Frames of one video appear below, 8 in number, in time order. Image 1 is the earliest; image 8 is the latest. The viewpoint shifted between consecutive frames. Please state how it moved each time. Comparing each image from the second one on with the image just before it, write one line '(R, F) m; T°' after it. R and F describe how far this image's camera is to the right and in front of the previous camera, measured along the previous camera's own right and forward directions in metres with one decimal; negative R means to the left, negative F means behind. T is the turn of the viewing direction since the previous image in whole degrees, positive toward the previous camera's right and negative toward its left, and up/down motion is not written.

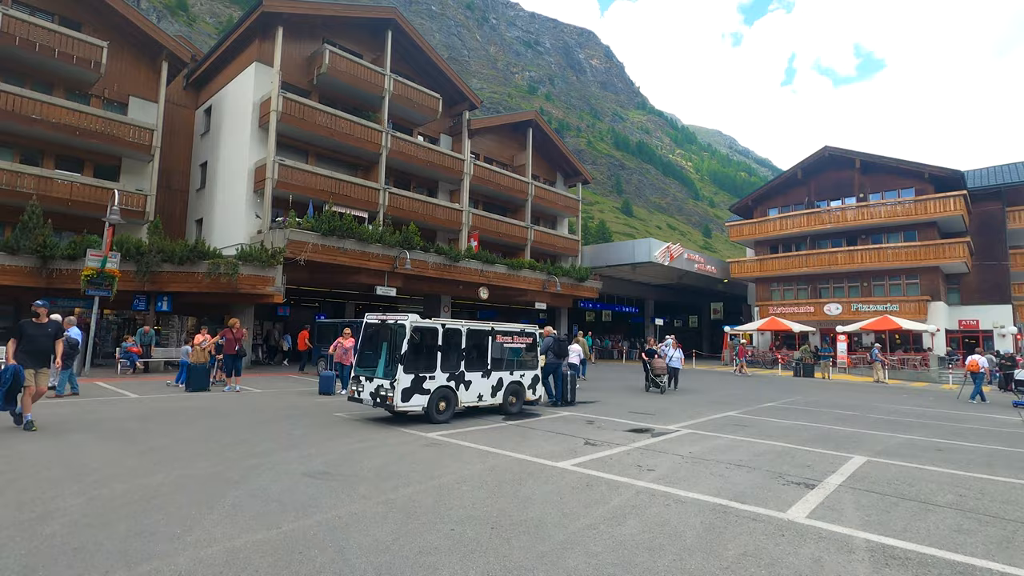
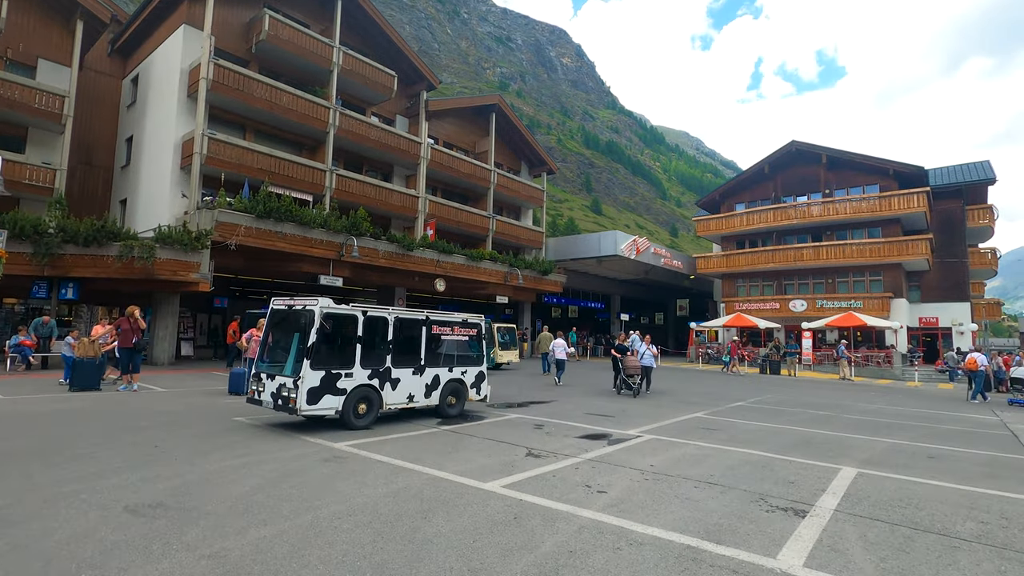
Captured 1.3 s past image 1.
(+0.6, +1.5) m; +3°
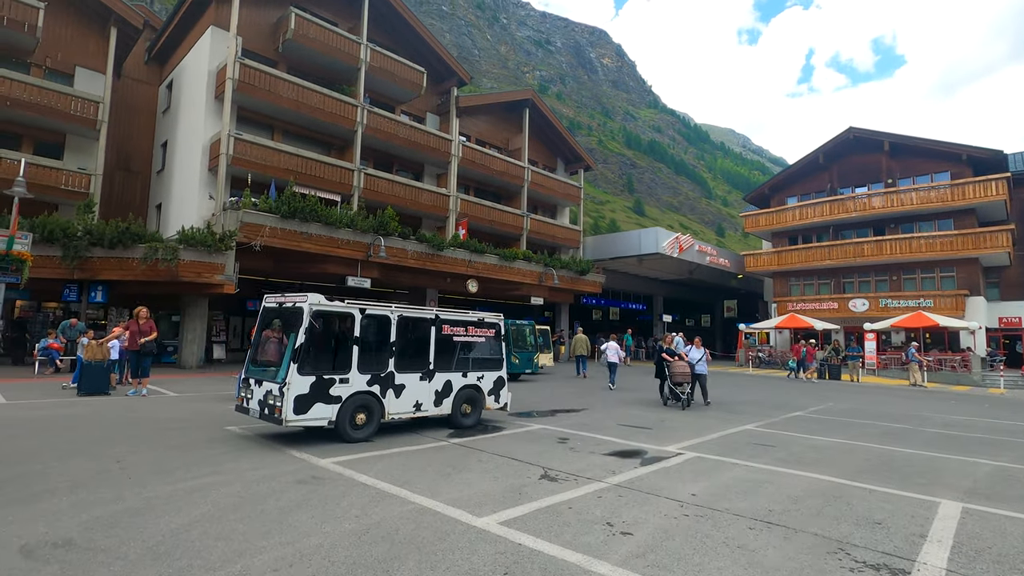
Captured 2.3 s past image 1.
(+0.4, +1.1) m; -5°
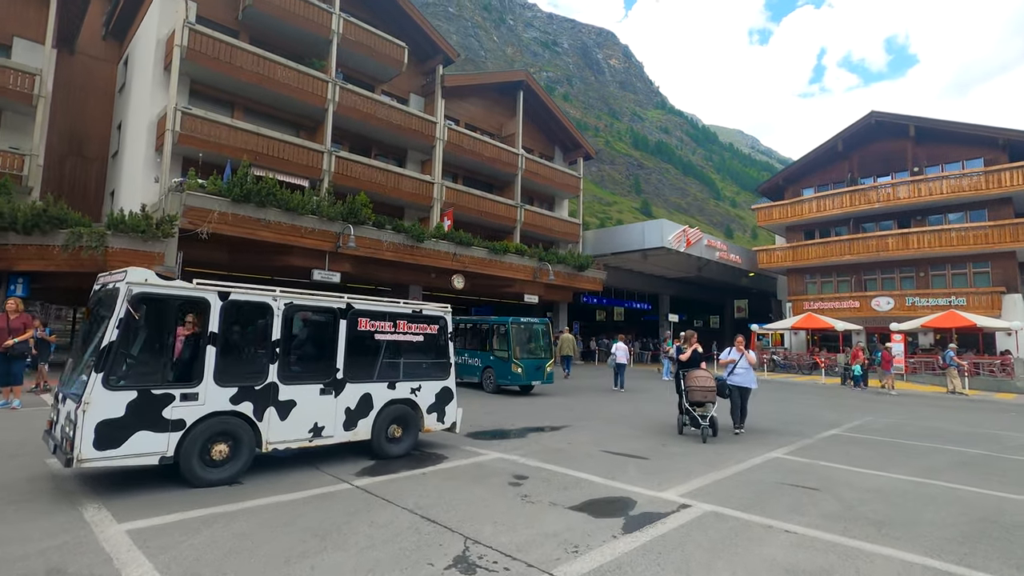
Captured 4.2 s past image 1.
(+0.8, +2.4) m; -1°
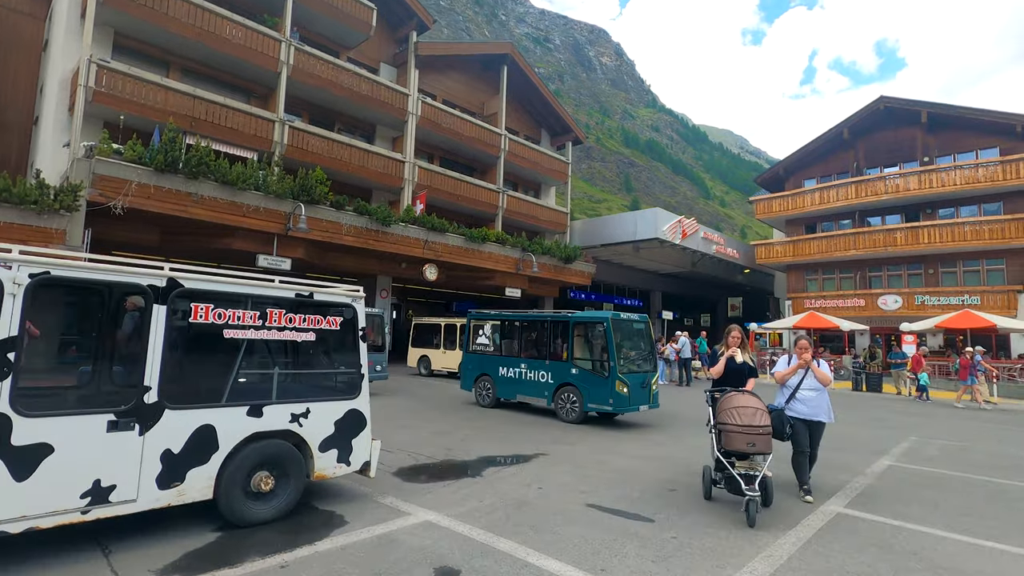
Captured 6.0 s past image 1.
(+0.4, +2.4) m; +1°
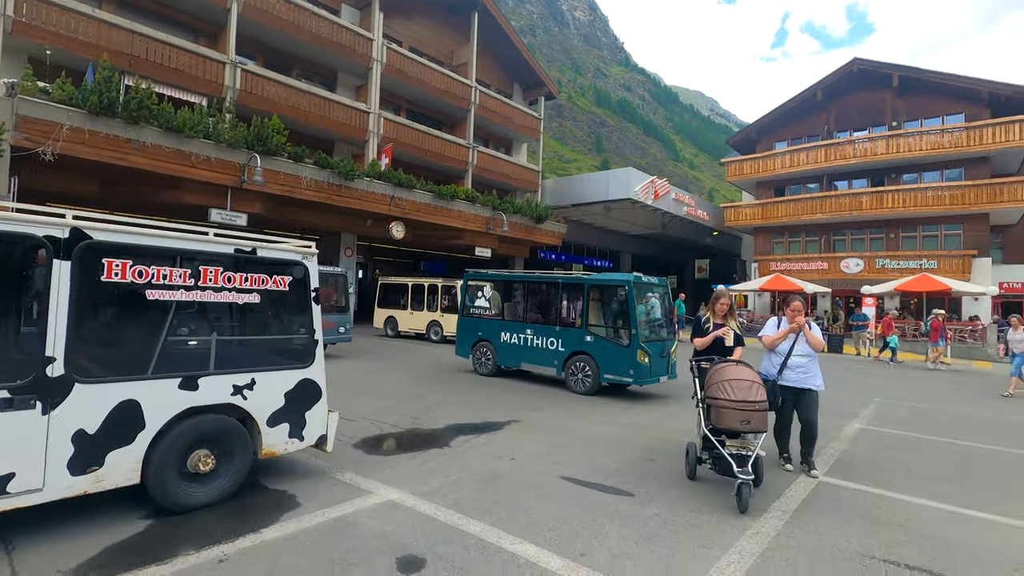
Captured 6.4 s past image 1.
(0.0, +0.5) m; +3°
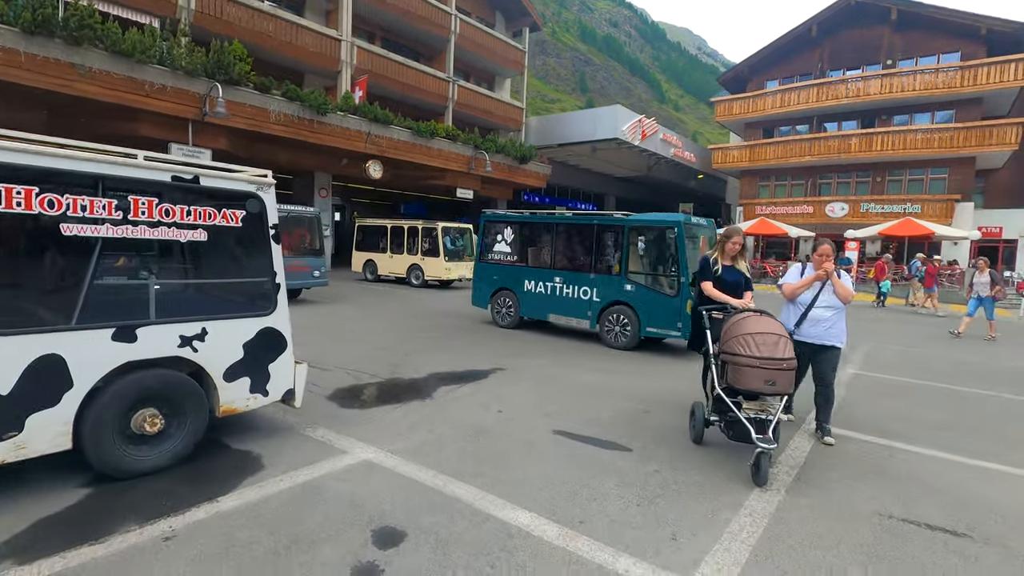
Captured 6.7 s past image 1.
(0.0, +0.5) m; +2°
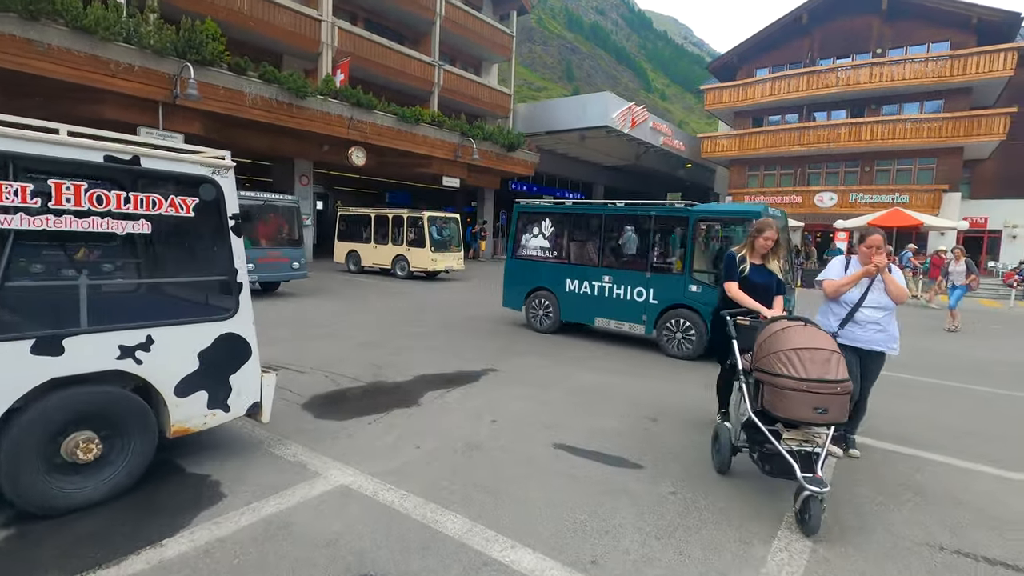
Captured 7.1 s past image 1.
(-0.1, +0.5) m; +1°
